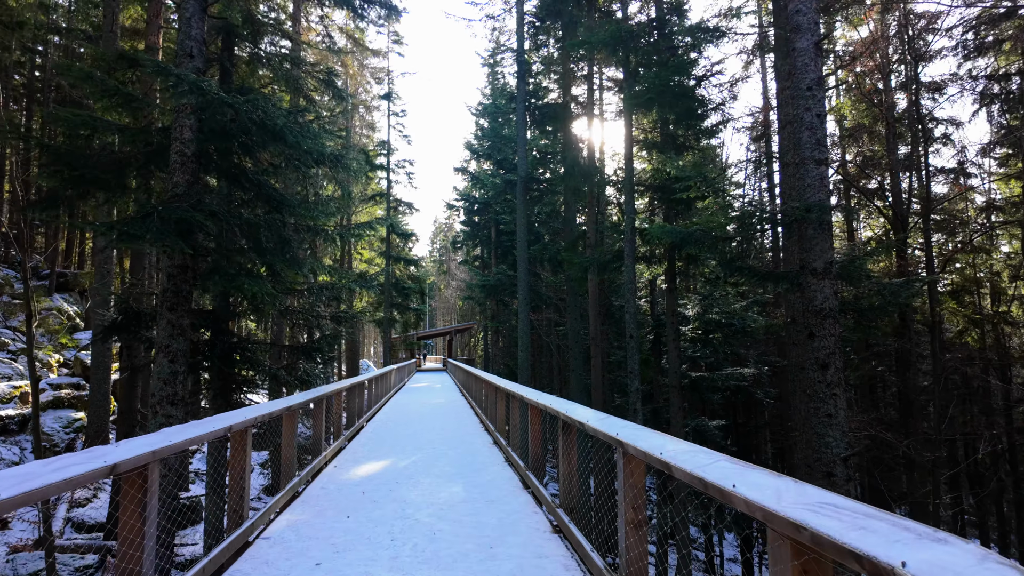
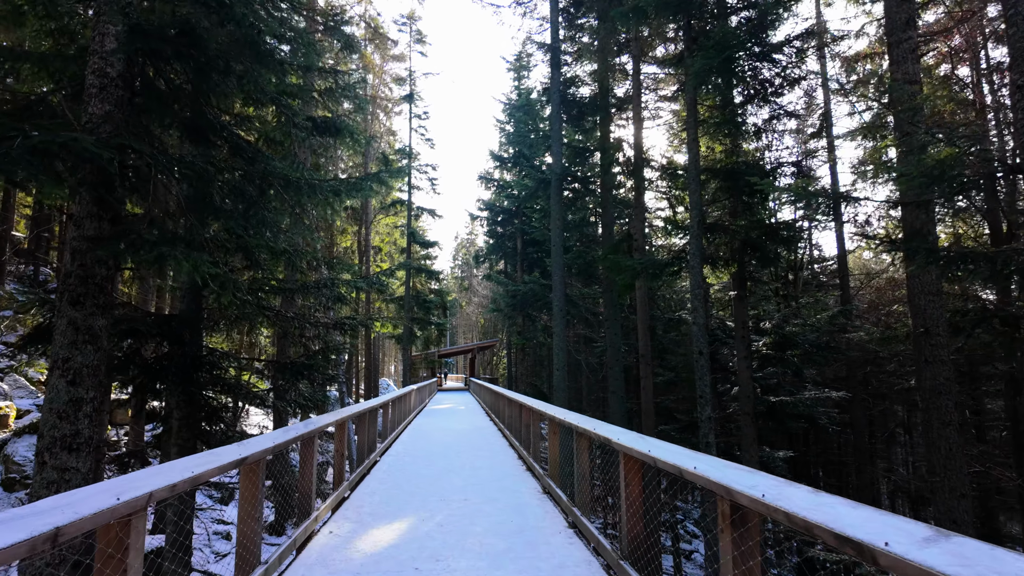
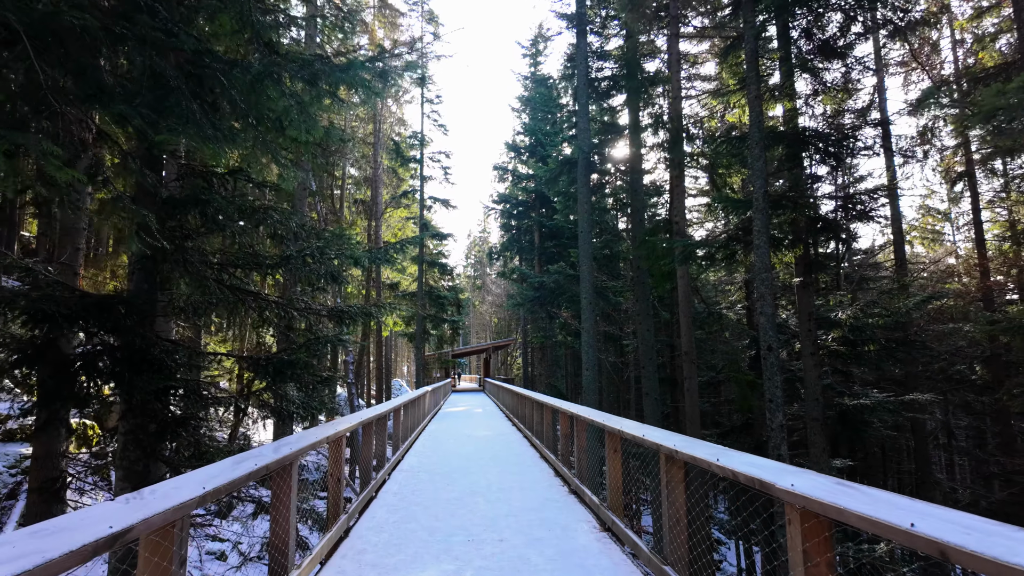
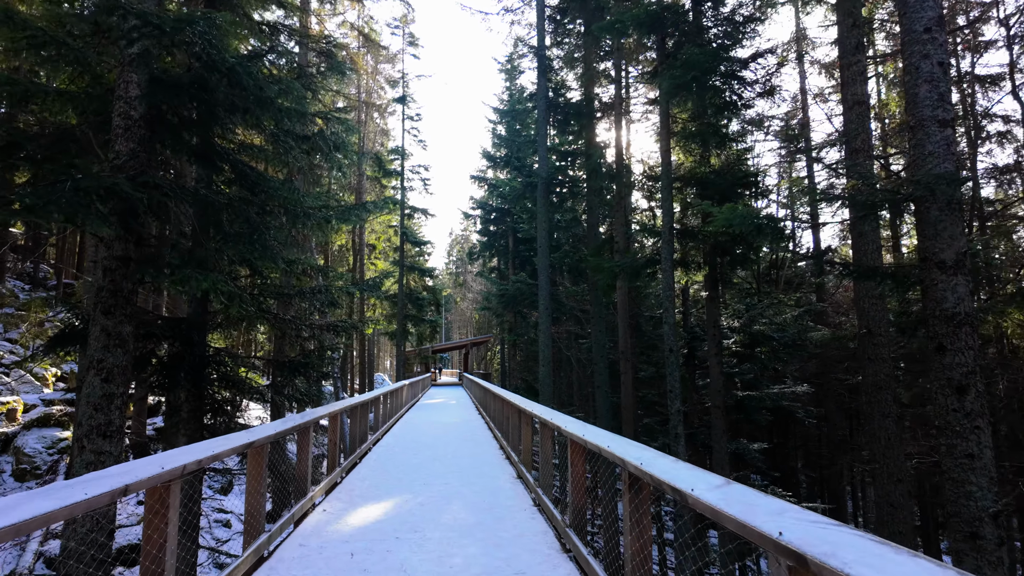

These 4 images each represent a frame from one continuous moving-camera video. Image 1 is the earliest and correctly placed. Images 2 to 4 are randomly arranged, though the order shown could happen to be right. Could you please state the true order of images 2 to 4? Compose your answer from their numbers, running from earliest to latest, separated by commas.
4, 2, 3
